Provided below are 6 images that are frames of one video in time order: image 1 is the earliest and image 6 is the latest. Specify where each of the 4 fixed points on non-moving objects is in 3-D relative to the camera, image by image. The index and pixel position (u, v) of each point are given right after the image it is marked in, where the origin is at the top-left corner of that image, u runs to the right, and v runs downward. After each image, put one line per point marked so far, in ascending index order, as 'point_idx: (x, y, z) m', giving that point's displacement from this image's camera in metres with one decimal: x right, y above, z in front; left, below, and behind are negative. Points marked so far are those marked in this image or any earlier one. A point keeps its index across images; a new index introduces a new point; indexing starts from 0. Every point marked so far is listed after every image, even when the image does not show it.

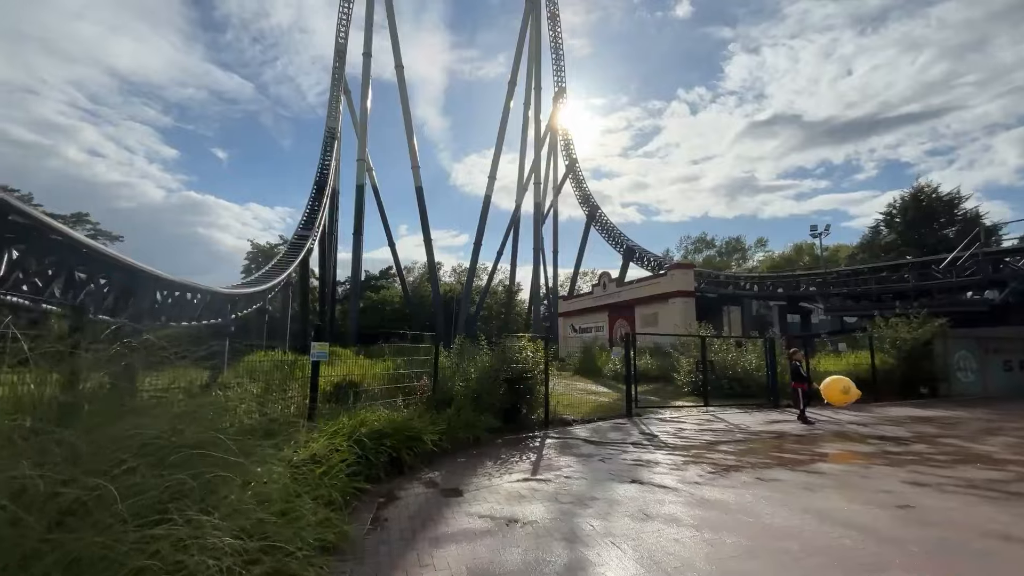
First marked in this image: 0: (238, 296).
0: (-9.3, -0.2, +15.5) m
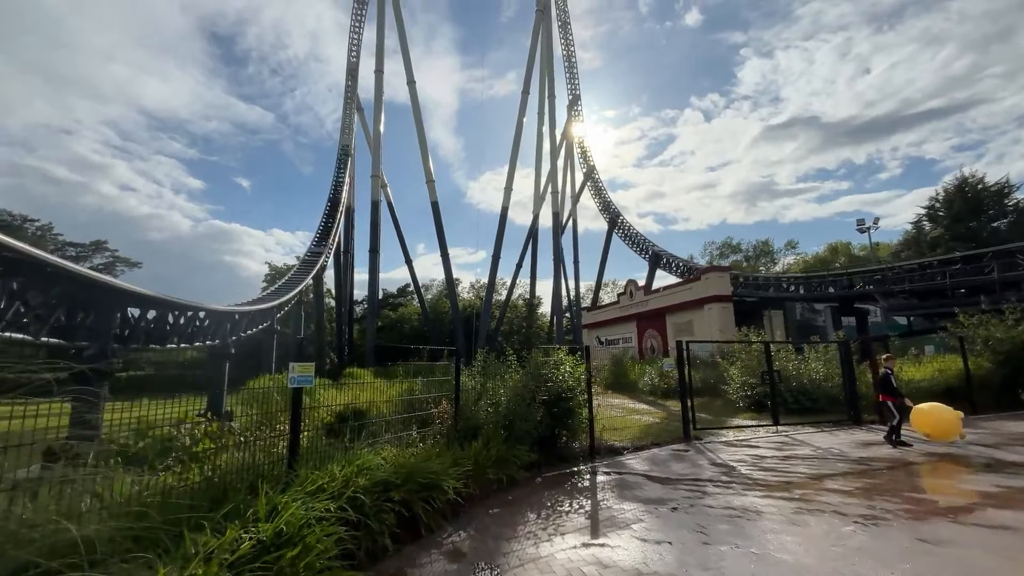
0: (-8.4, -0.7, +14.1) m
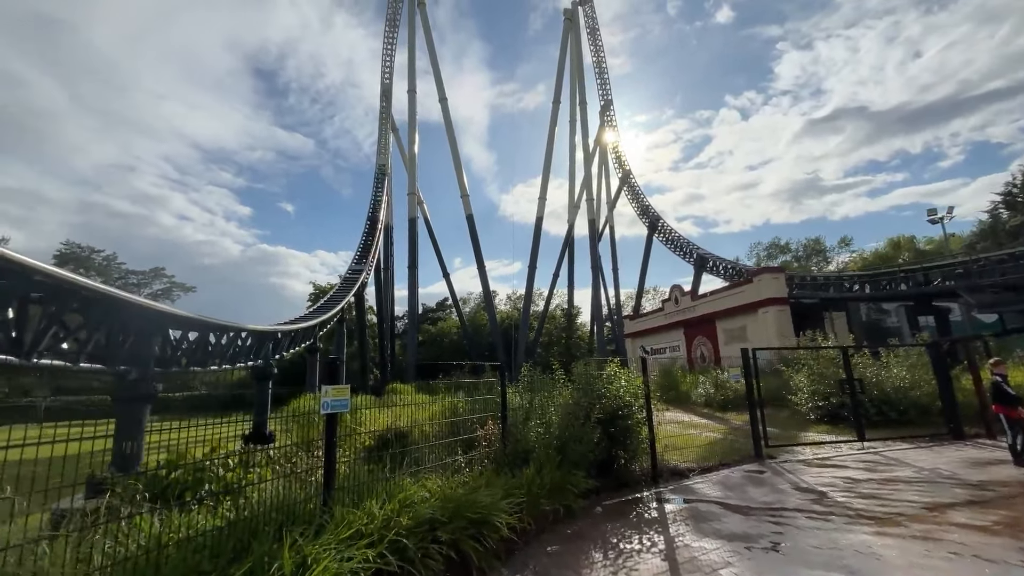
0: (-7.1, -1.3, +14.1) m
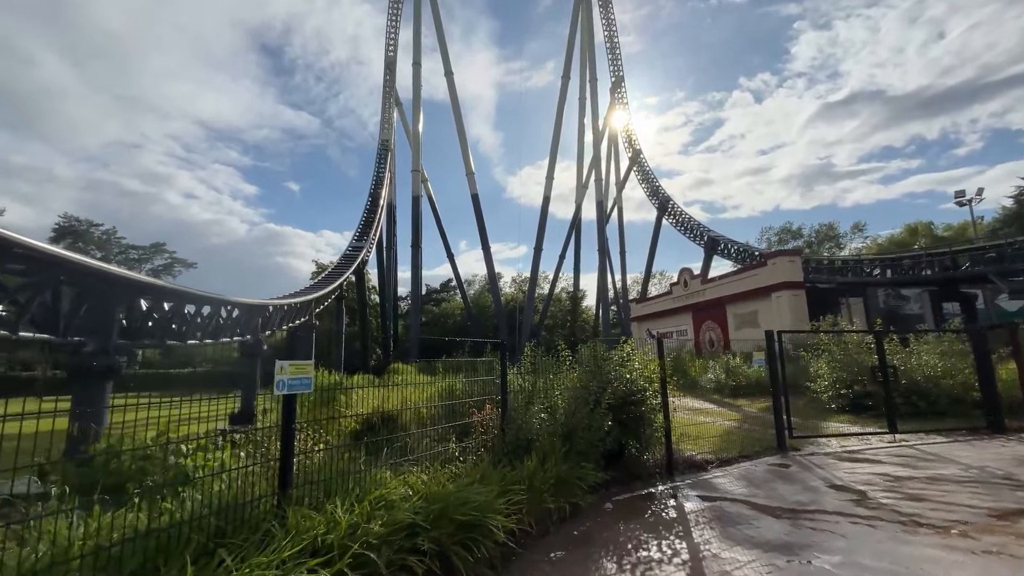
0: (-7.0, -0.5, +13.3) m
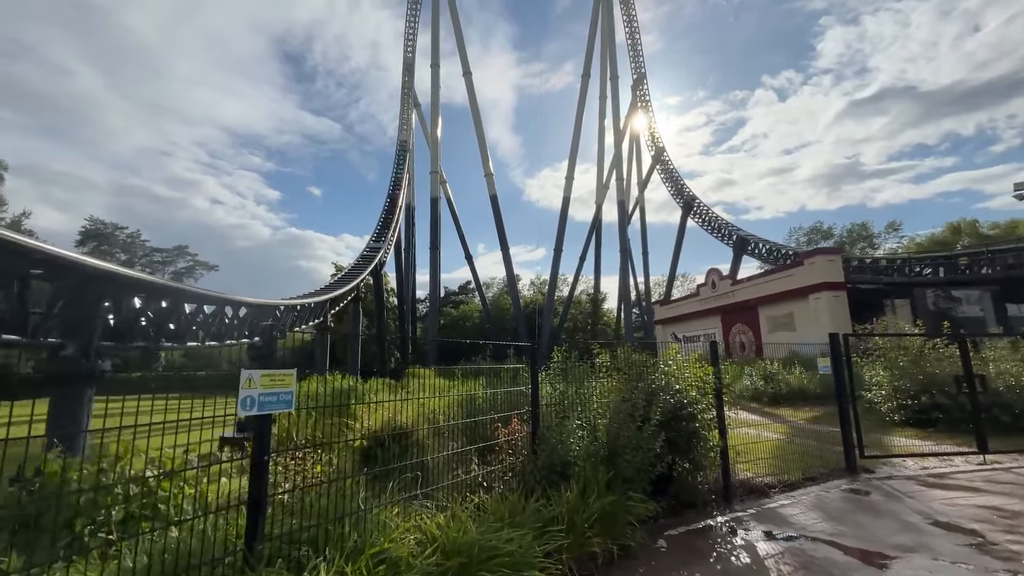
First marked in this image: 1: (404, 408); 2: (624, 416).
0: (-6.3, -0.5, +12.7) m
1: (-1.1, -1.1, +4.0) m
2: (+1.4, -1.6, +5.6) m
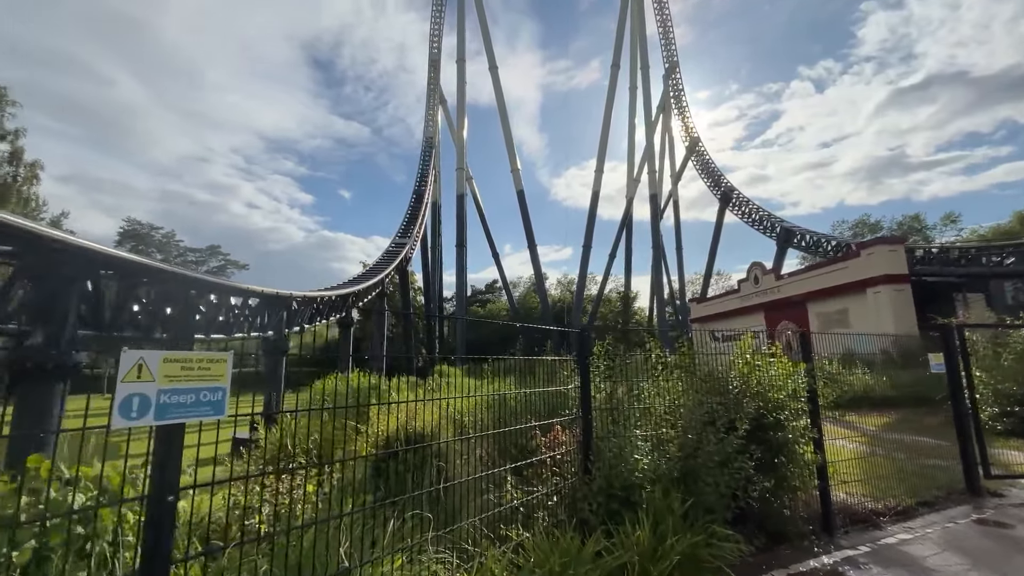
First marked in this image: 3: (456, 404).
0: (-5.5, -0.3, +11.9) m
1: (-0.7, -0.8, +3.0) m
2: (+1.8, -1.3, +4.4) m
3: (-0.5, -0.8, +3.2) m
